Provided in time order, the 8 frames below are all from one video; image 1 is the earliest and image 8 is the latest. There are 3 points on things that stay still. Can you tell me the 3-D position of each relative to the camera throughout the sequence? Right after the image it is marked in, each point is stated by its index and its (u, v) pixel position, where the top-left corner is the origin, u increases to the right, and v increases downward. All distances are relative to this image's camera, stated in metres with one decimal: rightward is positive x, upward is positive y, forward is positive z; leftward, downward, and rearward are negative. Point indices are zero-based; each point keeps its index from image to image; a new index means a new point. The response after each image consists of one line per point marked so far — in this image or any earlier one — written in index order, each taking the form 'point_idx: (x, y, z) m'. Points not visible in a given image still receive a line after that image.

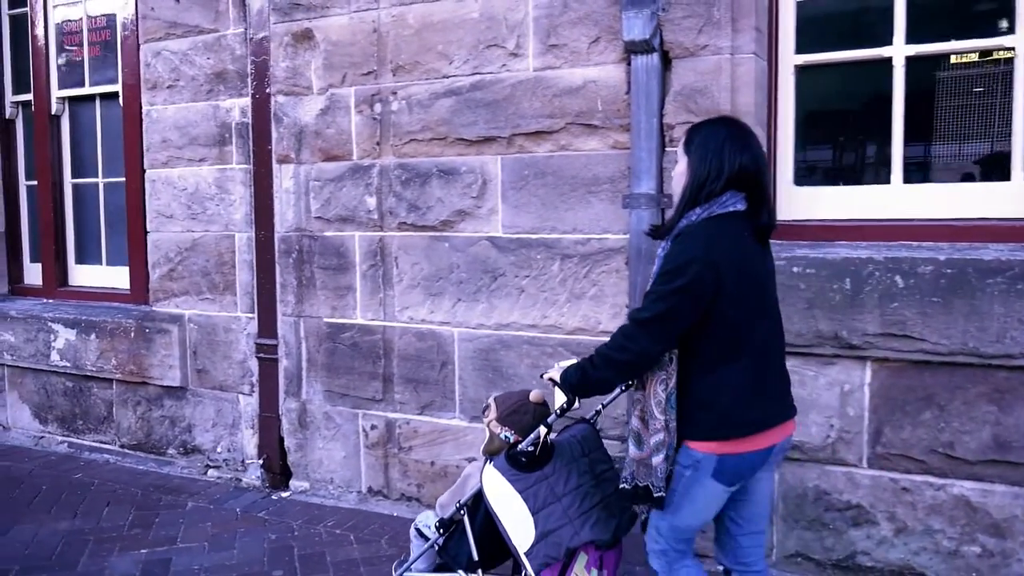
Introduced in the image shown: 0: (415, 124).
0: (-0.5, +0.9, +4.6) m
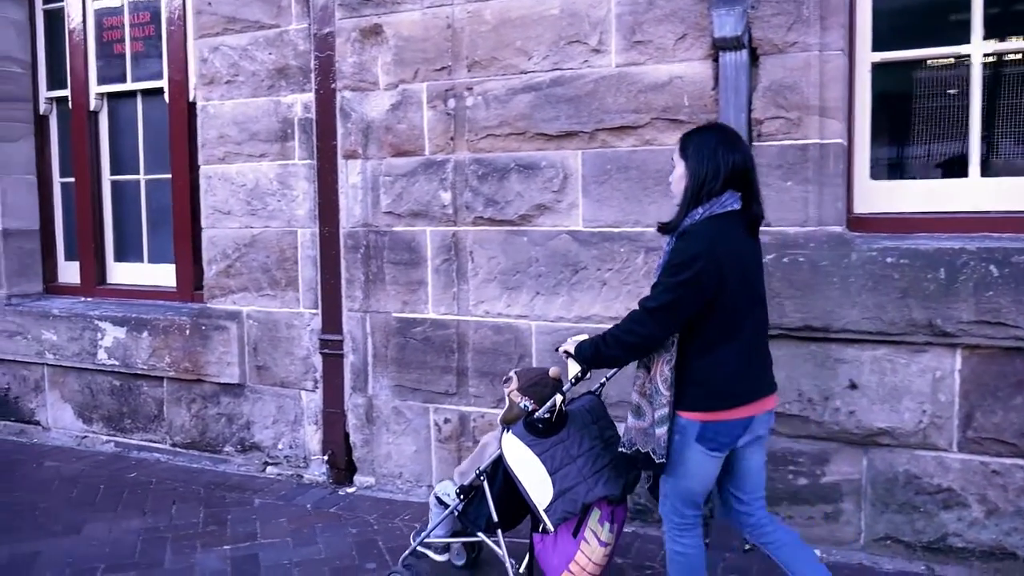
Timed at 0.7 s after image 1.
0: (-0.1, +0.9, +4.6) m
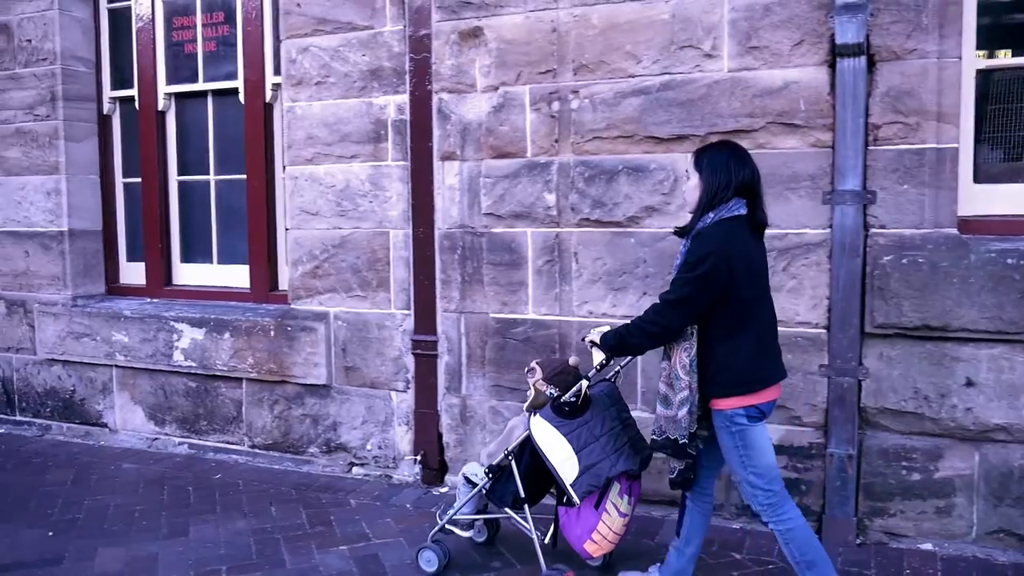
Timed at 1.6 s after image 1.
0: (+0.5, +0.9, +4.7) m
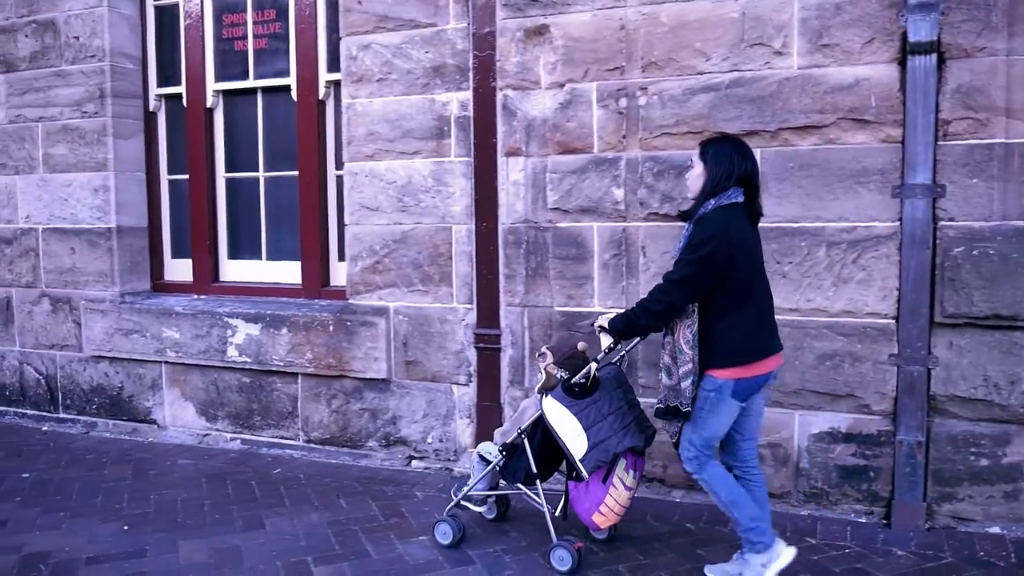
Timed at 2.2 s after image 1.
0: (+0.8, +0.9, +4.8) m
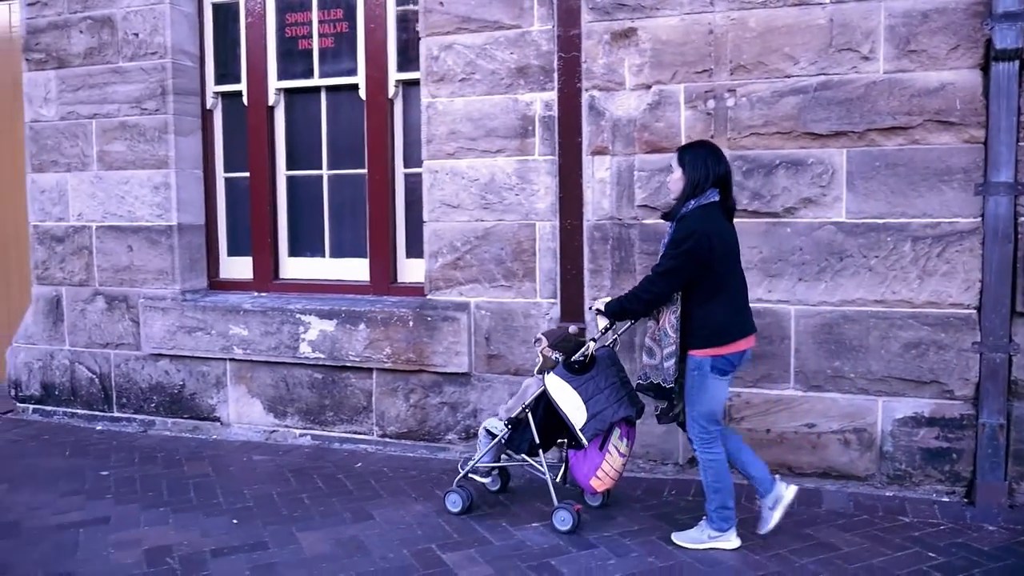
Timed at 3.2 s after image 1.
0: (+1.4, +1.0, +5.0) m
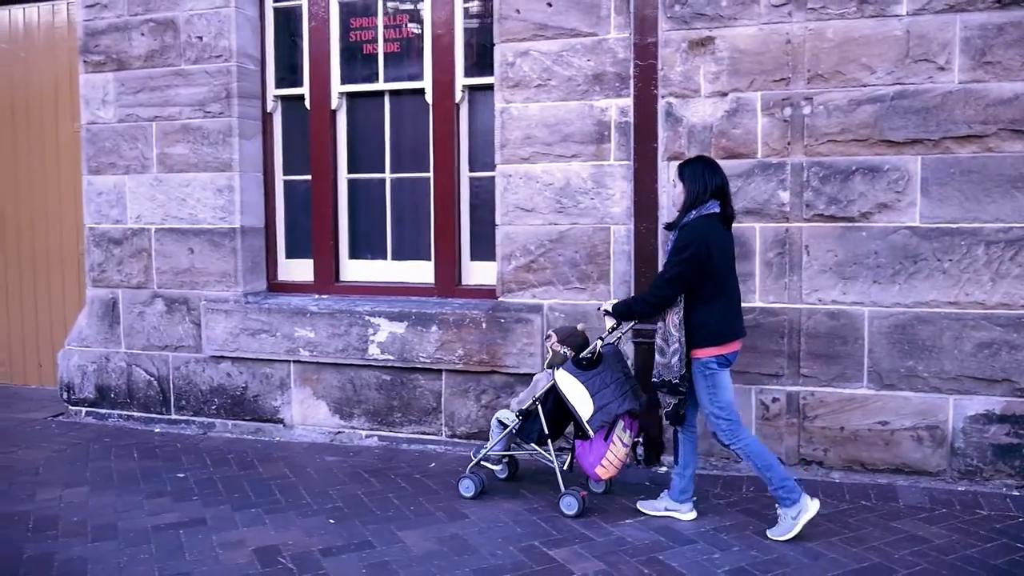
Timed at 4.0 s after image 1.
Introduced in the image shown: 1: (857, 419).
0: (+1.9, +0.9, +5.1) m
1: (+2.1, -0.8, +5.2) m
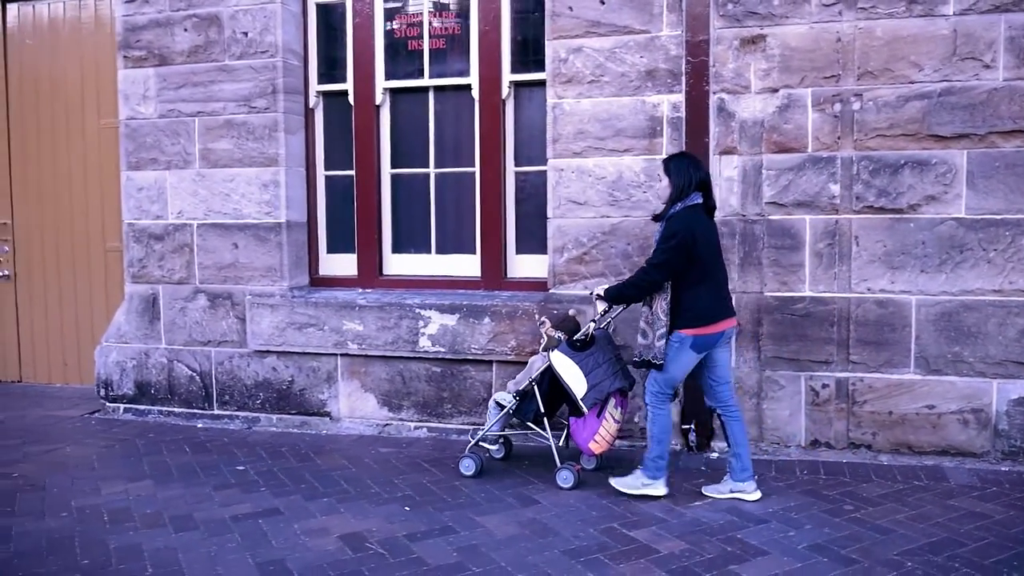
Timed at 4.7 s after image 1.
0: (+2.2, +1.0, +5.3) m
1: (+2.4, -0.7, +5.4) m
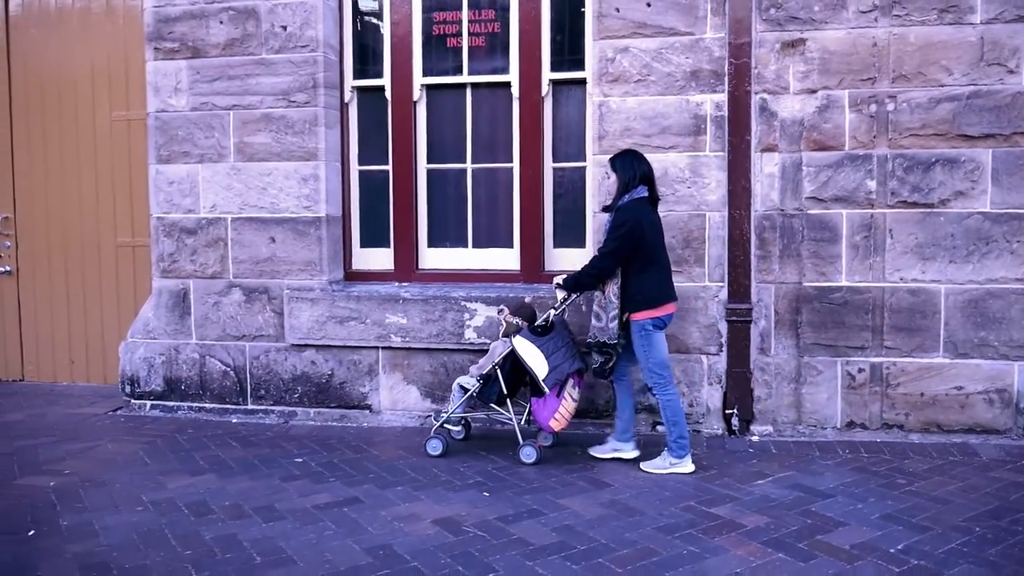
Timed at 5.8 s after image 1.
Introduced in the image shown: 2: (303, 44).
0: (+2.6, +1.1, +5.7) m
1: (+2.8, -0.6, +5.8) m
2: (-1.5, +1.8, +6.4) m
